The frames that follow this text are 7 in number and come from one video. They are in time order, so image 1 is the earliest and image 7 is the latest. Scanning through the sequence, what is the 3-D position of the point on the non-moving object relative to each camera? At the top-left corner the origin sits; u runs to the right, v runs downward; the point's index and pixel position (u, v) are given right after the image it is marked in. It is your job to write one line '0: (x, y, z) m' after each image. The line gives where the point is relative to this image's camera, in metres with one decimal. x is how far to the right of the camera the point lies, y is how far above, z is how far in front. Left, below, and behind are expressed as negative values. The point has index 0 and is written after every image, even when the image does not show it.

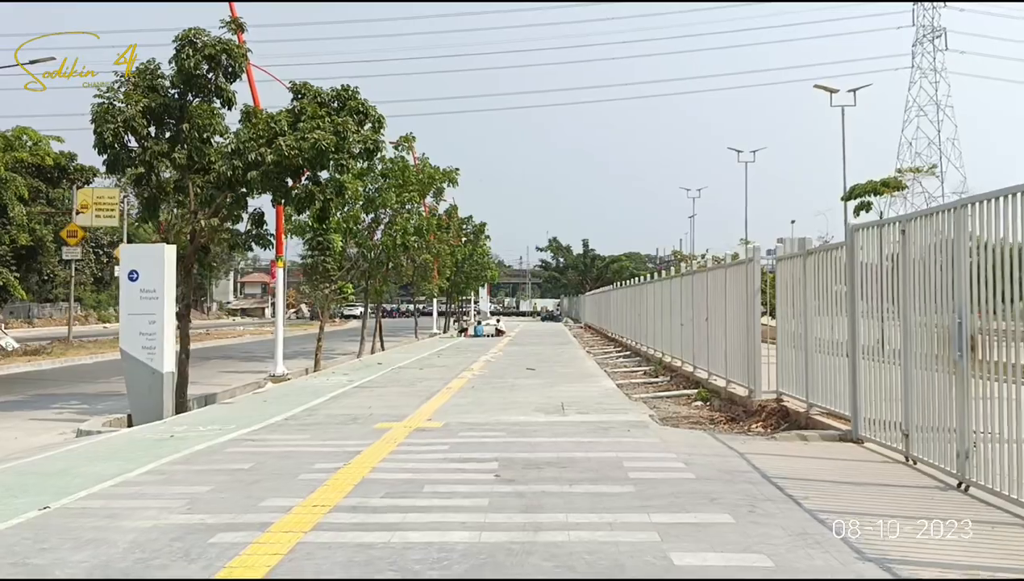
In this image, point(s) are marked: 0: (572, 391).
0: (+1.1, -1.9, +16.7) m
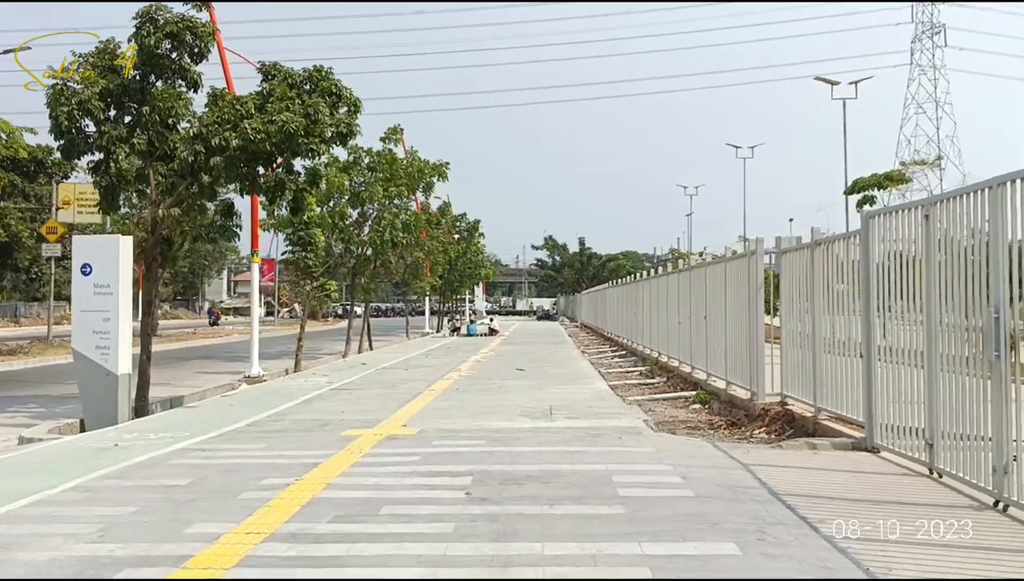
0: (+0.8, -1.8, +15.7) m
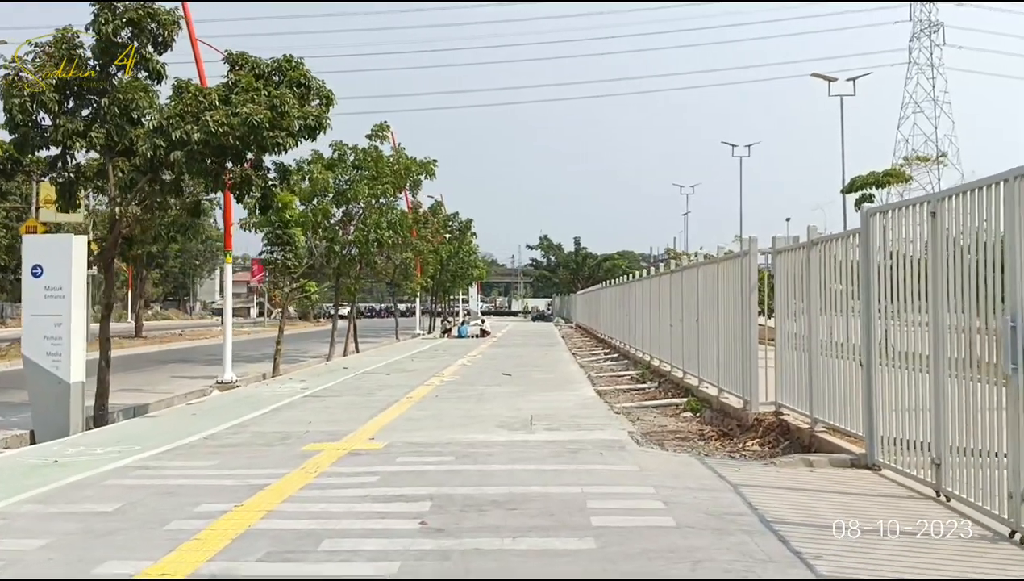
0: (+0.5, -1.8, +14.9) m
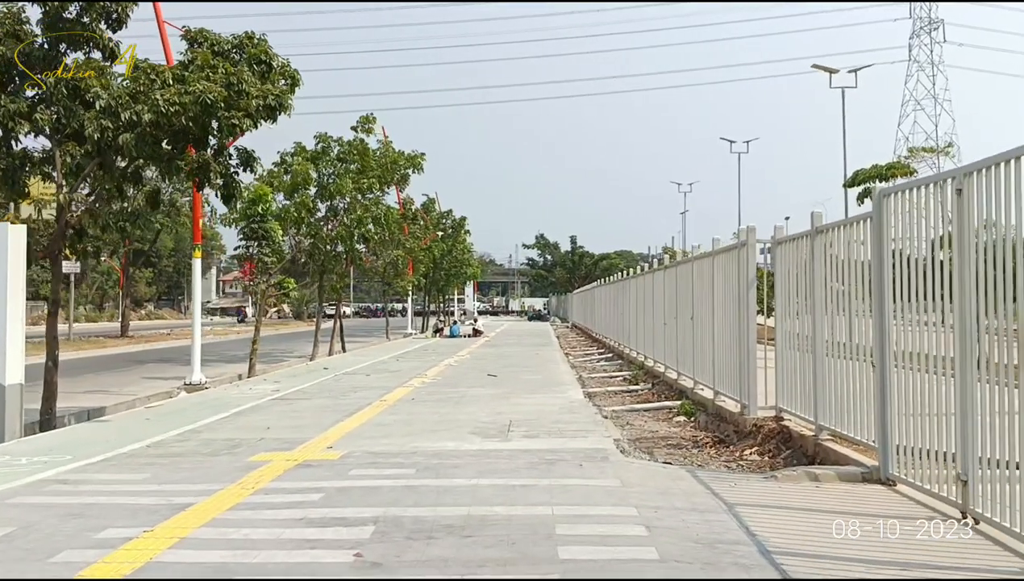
0: (+0.2, -1.7, +13.8) m
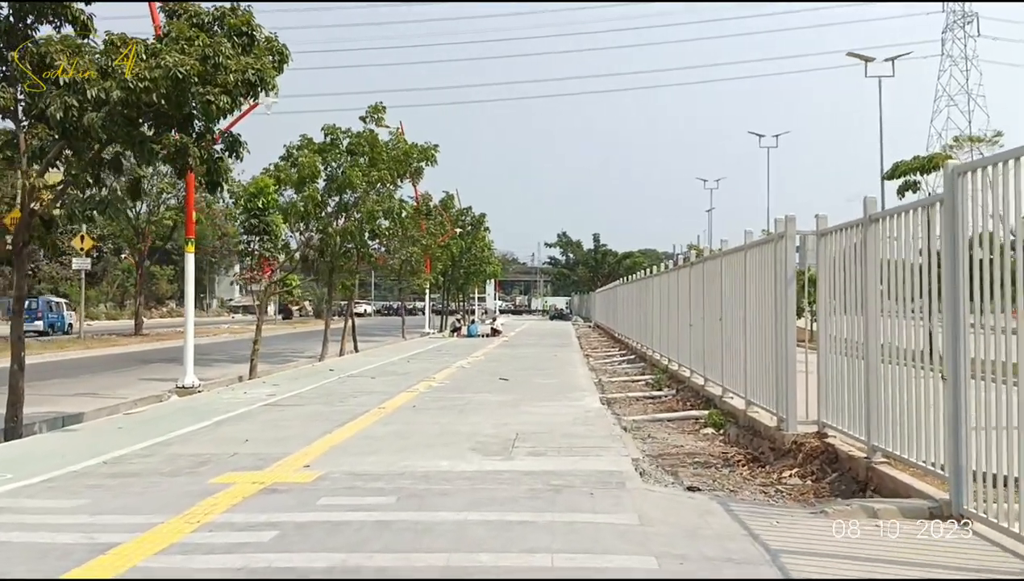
0: (+0.4, -1.7, +12.6) m
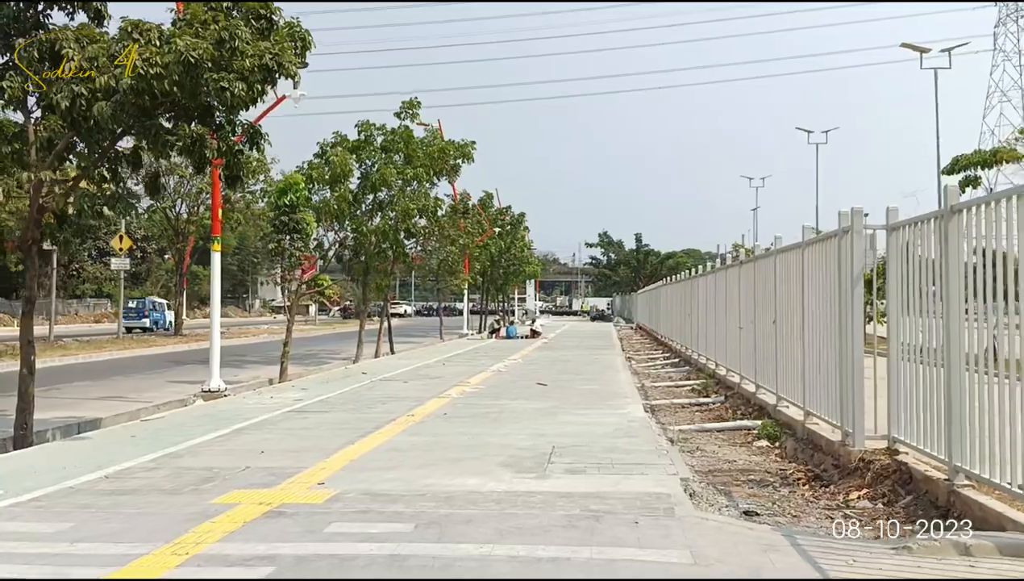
0: (+0.8, -1.7, +11.7) m
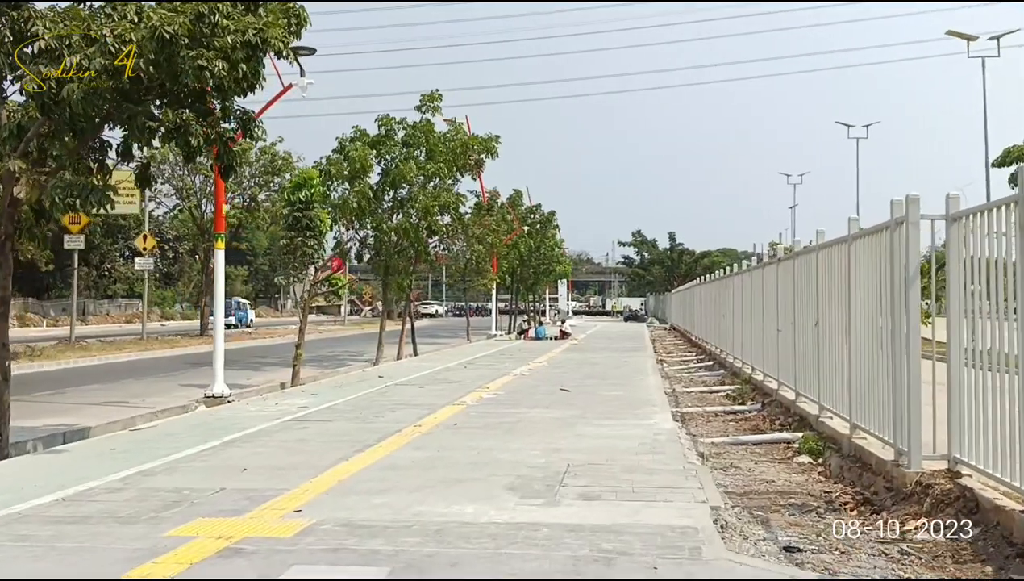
0: (+1.0, -1.7, +10.6) m
